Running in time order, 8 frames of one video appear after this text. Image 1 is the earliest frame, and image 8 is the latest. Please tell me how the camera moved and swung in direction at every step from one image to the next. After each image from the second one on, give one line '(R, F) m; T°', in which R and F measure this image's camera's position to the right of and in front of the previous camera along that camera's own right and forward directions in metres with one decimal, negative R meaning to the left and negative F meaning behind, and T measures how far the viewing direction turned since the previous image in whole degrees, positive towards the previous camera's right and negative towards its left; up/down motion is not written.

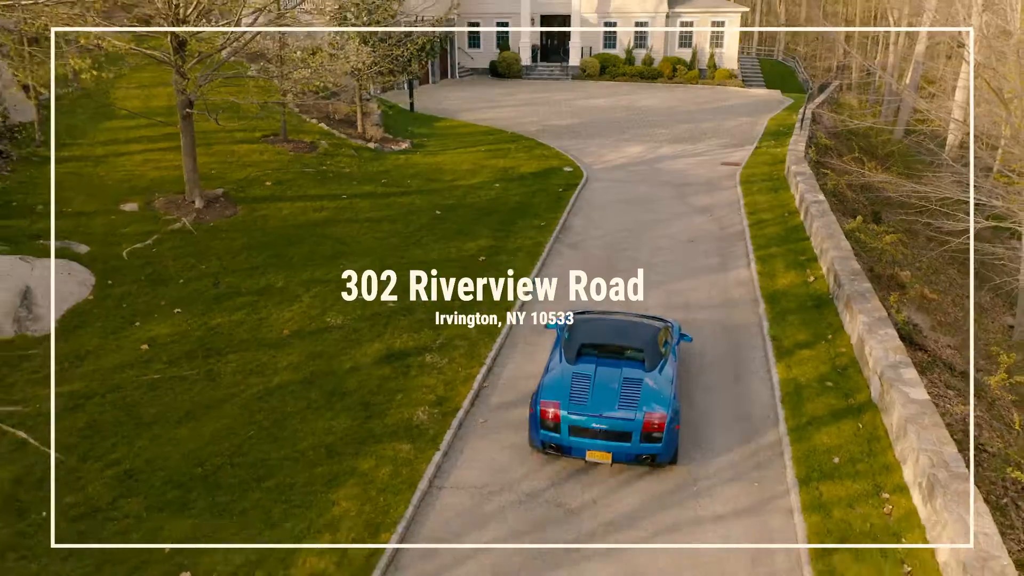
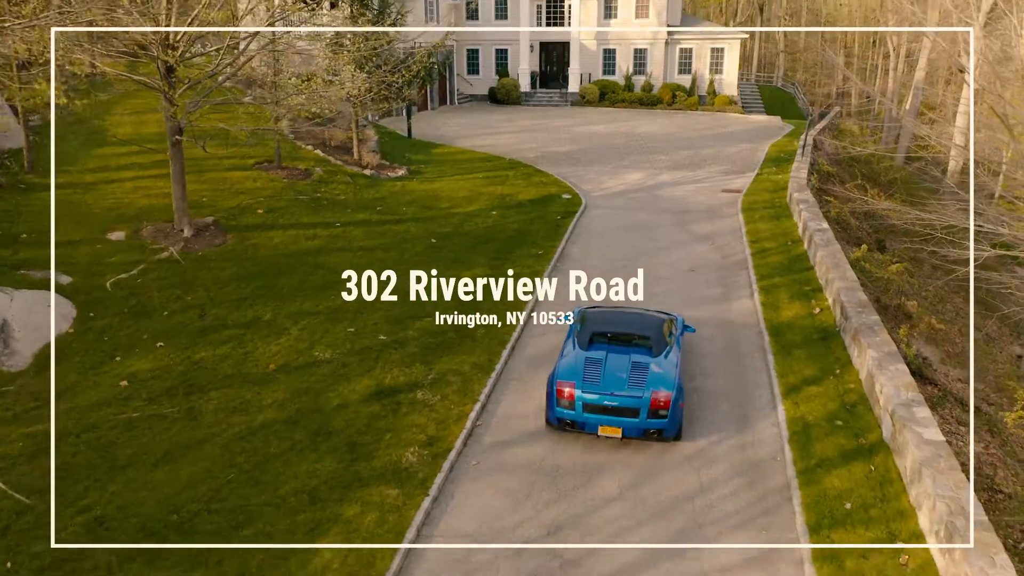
(+0.1, +0.4) m; 0°
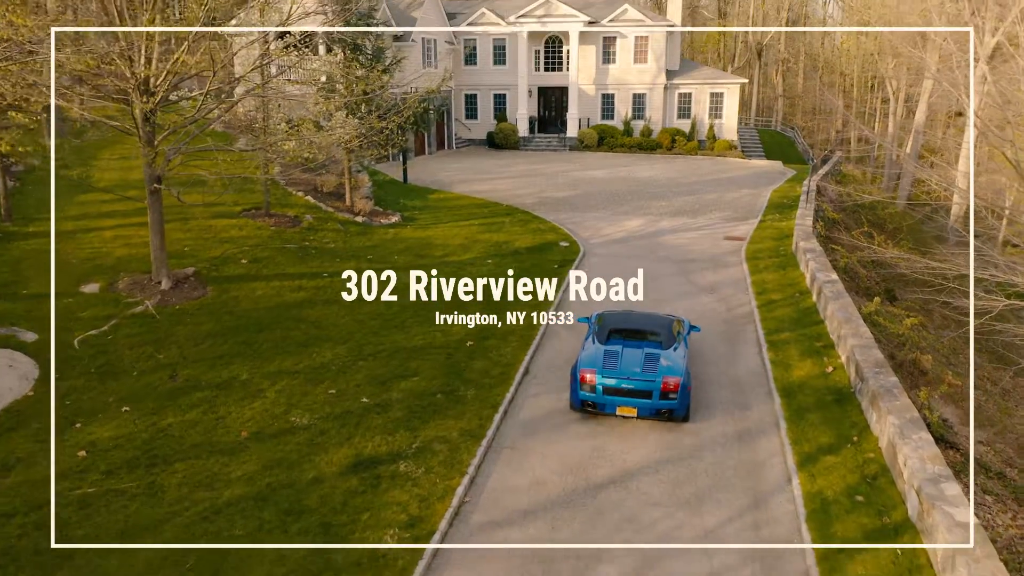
(+0.1, +0.7) m; 0°
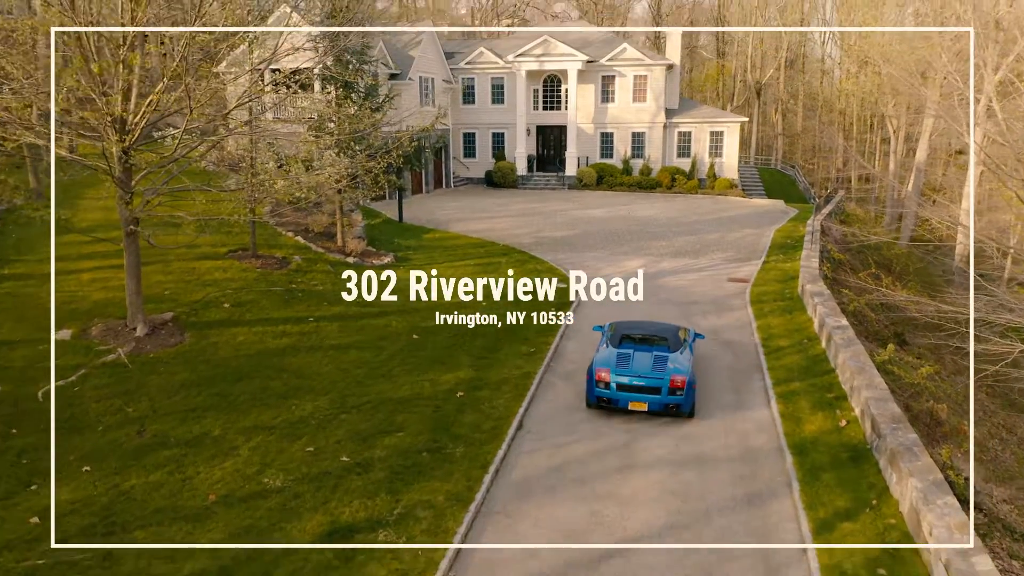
(+0.1, +0.6) m; 0°
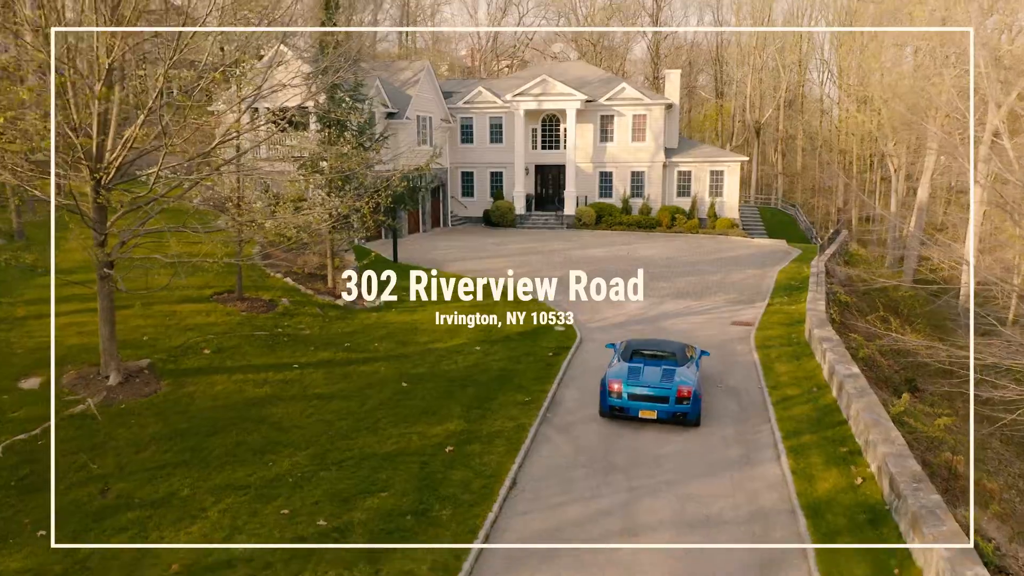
(+0.1, +0.6) m; 0°
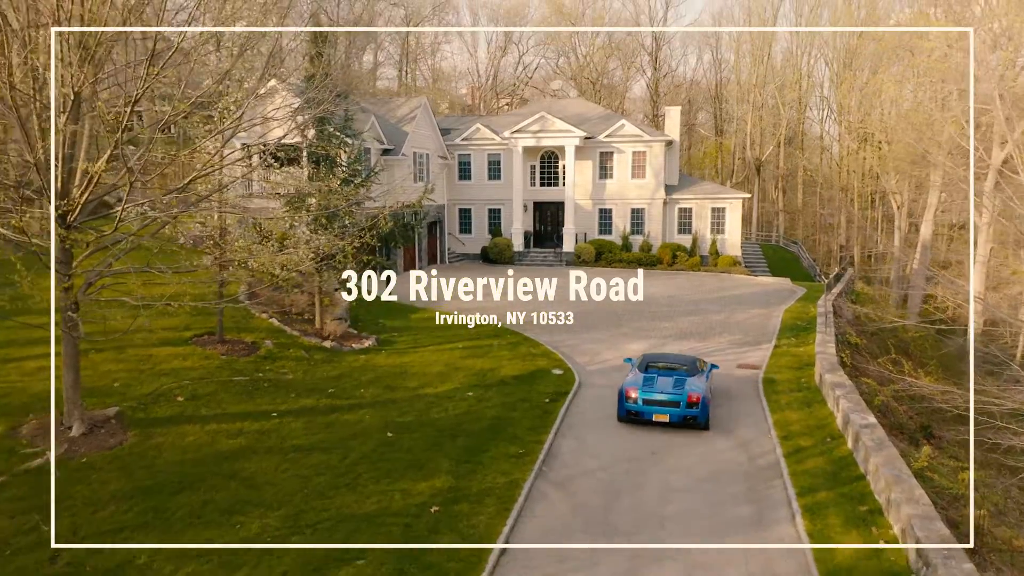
(+0.1, +0.7) m; 0°
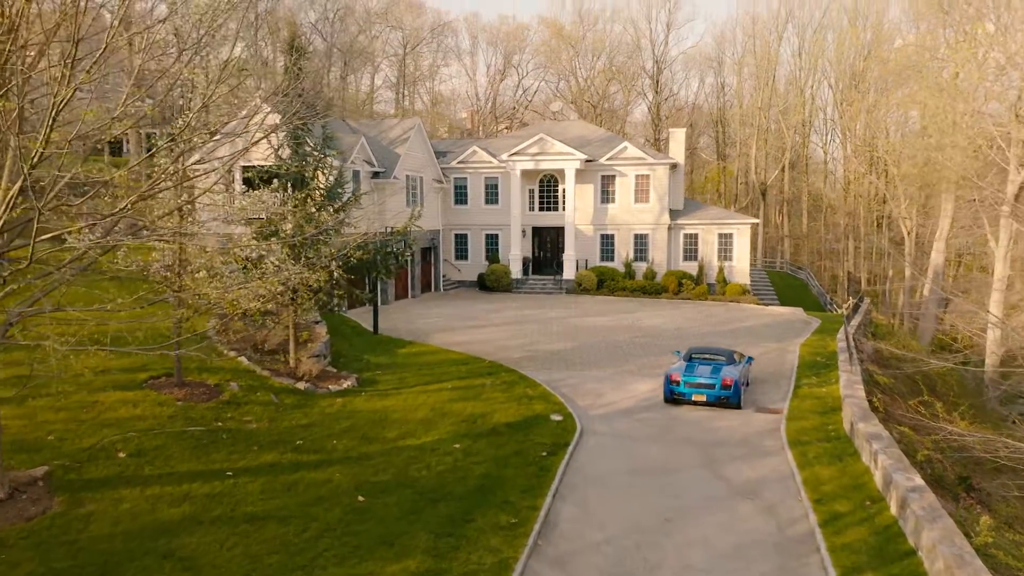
(+0.1, +1.5) m; 0°
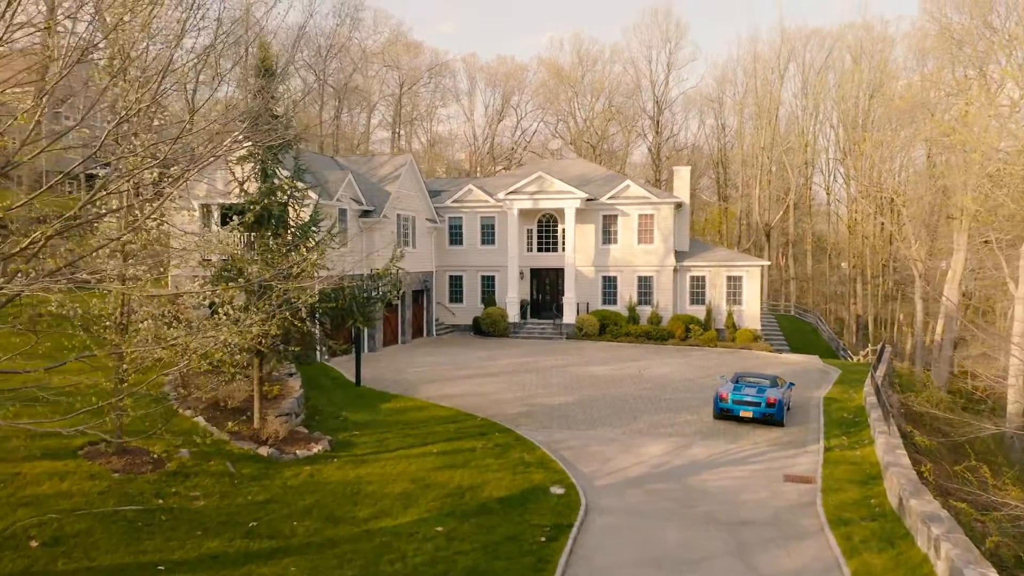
(+0.1, +1.7) m; 0°
